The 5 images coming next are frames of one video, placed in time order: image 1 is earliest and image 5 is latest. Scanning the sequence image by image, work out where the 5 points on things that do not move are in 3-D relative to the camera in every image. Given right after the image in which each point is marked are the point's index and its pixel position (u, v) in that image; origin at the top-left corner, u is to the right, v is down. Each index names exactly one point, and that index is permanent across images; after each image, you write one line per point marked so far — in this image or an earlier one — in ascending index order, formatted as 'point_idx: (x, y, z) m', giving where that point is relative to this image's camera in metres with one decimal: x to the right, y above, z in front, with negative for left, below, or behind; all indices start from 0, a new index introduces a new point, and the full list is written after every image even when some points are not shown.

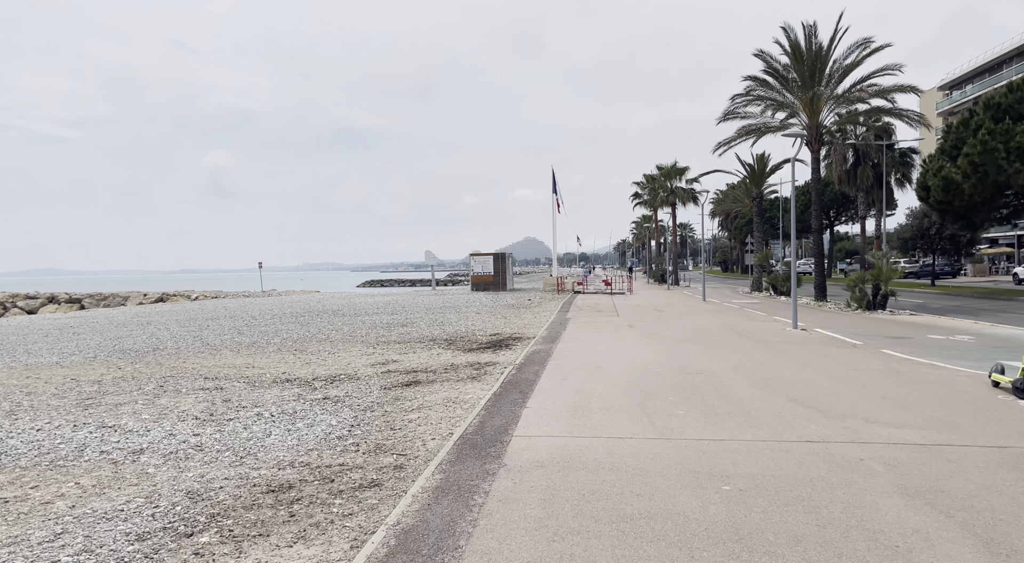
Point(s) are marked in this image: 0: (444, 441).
0: (-0.7, -1.6, +6.7) m
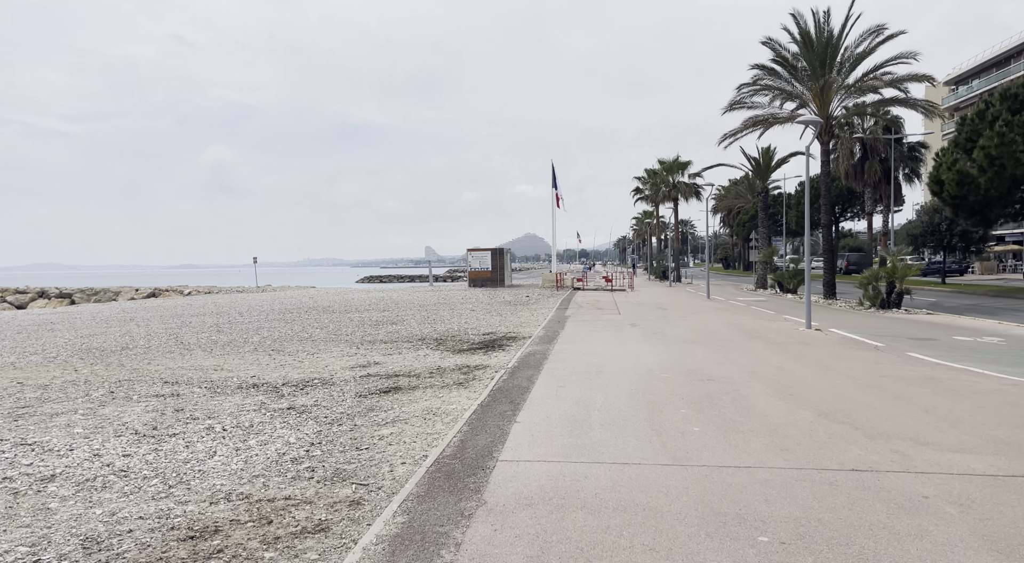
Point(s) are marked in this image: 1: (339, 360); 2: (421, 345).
0: (-0.8, -1.6, +5.6) m
1: (-3.4, -1.5, +12.6) m
2: (-2.0, -1.4, +14.3) m
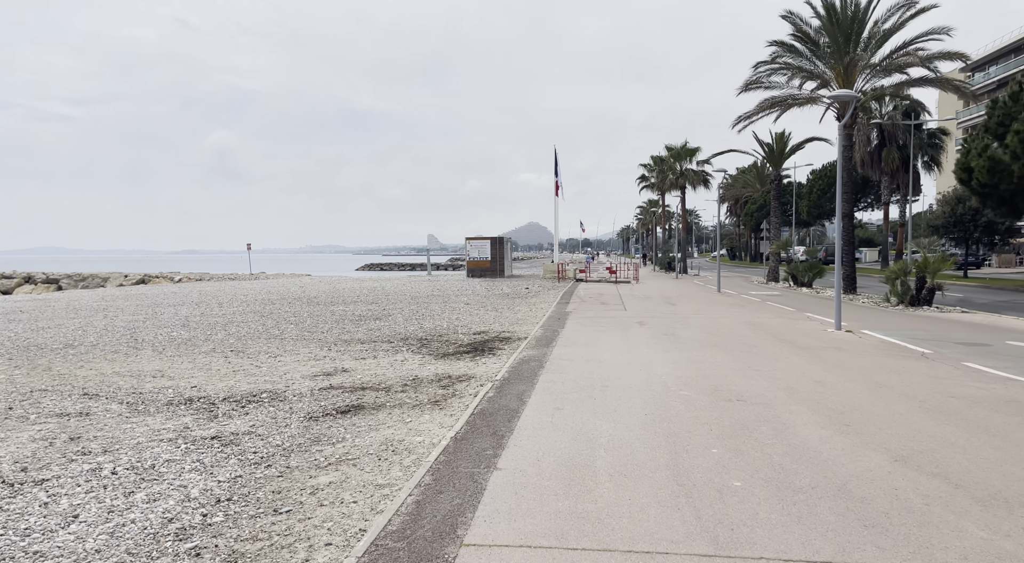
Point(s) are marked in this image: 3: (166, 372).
0: (-1.0, -1.6, +3.9) m
1: (-3.5, -1.4, +10.9) m
2: (-2.1, -1.3, +12.6) m
3: (-5.5, -1.4, +10.3) m
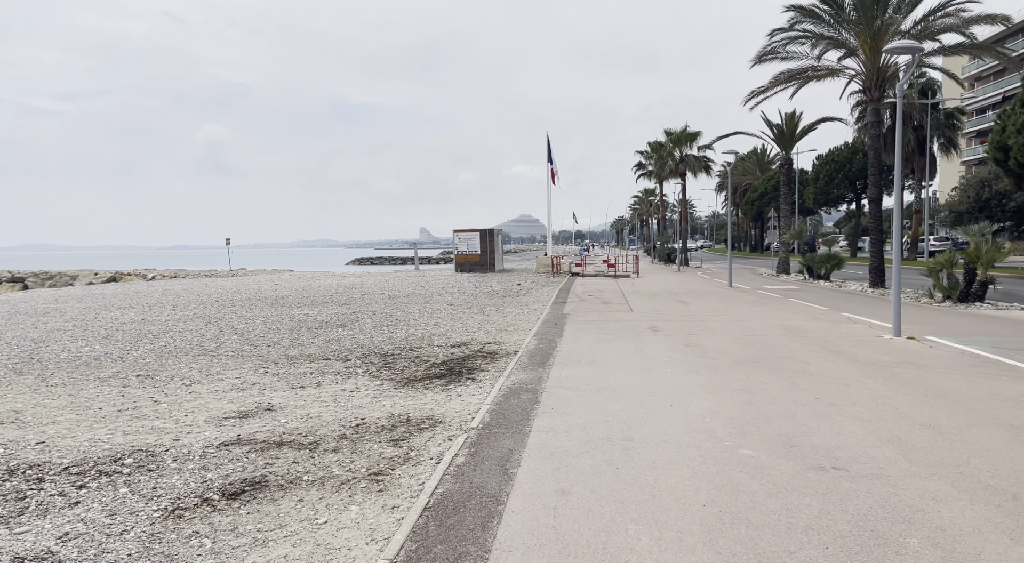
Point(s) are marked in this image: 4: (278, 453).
0: (-1.1, -1.7, +1.2) m
1: (-3.7, -1.5, +8.2) m
2: (-2.4, -1.3, +9.9) m
3: (-5.7, -1.5, +7.6) m
4: (-2.2, -1.6, +6.0) m
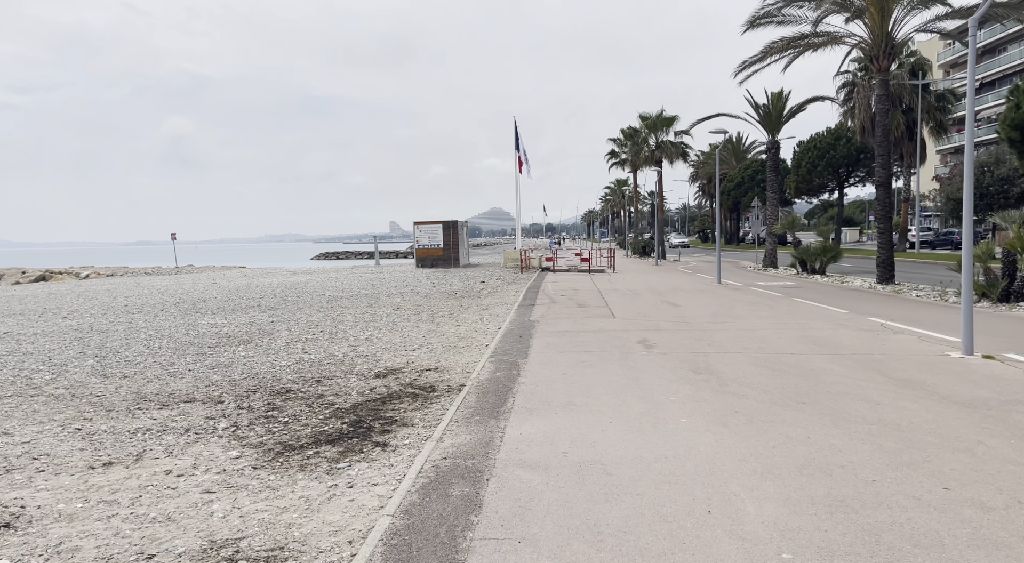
0: (-1.4, -1.9, -2.0) m
1: (-4.3, -1.6, +4.9) m
2: (-3.0, -1.4, +6.7) m
3: (-6.2, -1.7, +4.2) m
4: (-2.6, -1.7, +2.8) m
